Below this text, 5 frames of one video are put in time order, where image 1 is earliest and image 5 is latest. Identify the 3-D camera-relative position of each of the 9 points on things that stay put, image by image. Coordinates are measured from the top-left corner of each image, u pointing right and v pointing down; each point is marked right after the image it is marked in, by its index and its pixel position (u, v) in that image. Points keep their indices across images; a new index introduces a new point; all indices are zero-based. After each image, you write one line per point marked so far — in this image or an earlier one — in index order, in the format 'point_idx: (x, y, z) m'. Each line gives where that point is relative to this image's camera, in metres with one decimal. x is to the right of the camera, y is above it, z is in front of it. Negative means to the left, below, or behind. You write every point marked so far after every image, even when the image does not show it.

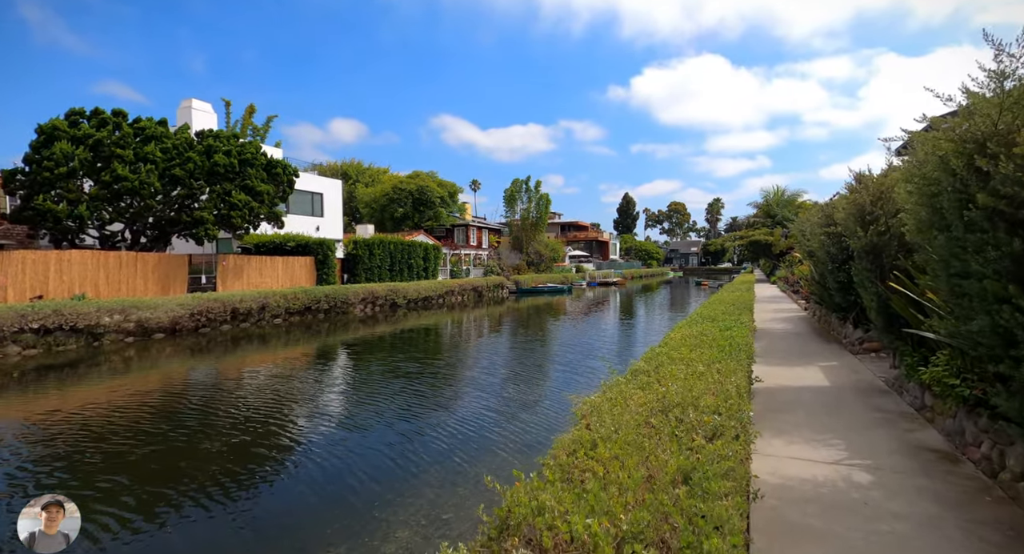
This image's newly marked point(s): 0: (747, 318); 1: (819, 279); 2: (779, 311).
0: (+3.5, -0.6, +7.9) m
1: (+5.9, 0.0, +10.0) m
2: (+7.5, -1.0, +14.8) m
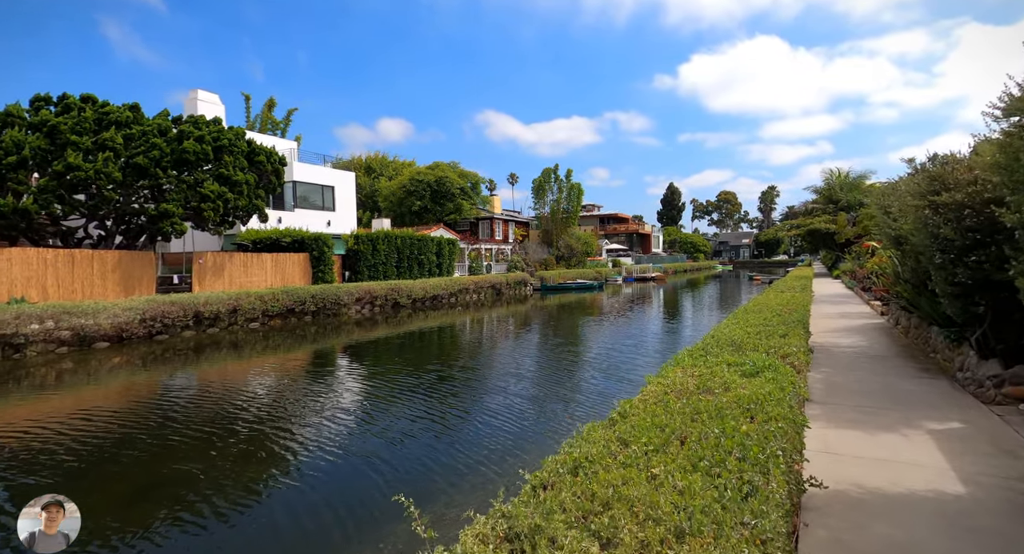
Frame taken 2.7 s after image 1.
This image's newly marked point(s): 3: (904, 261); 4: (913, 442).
0: (+2.8, -0.6, +5.1) m
1: (+5.3, 0.0, +6.9) m
2: (+7.3, -0.9, +11.6) m
3: (+5.5, +0.2, +7.4) m
4: (+2.9, -1.2, +3.8) m
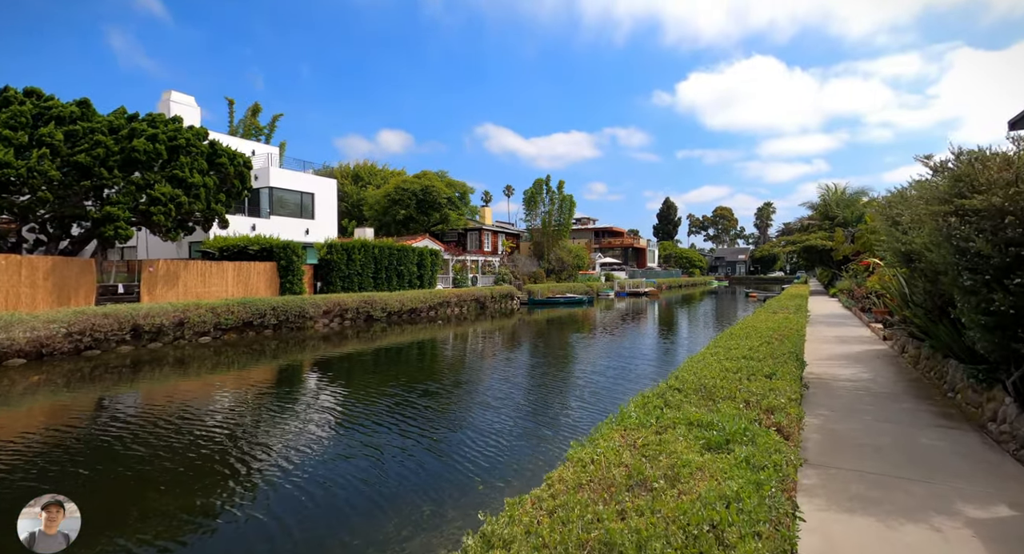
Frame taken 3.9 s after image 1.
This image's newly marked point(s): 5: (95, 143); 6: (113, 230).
0: (+2.1, -0.8, +4.0) m
1: (+4.6, -0.2, +5.8) m
2: (+6.6, -1.3, +10.5) m
3: (+4.8, 0.0, +6.3) m
4: (+2.2, -1.3, +2.7) m
5: (-10.8, +3.5, +13.6) m
6: (-10.4, +1.2, +13.7) m
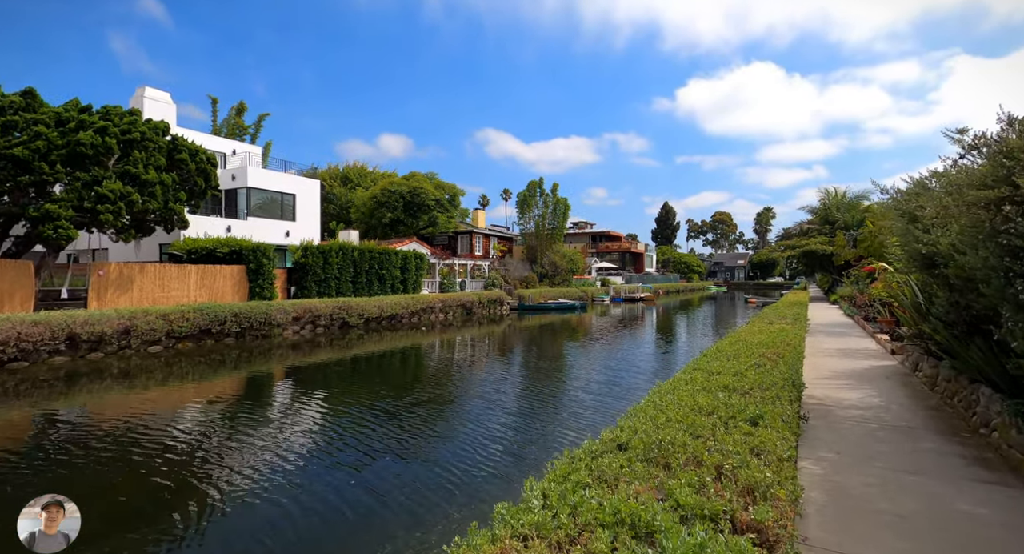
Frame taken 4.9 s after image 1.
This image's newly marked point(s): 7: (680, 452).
0: (+1.5, -0.8, +2.9) m
1: (+4.0, -0.3, +4.7) m
2: (+6.0, -1.4, +9.4) m
3: (+4.2, -0.1, +5.2) m
4: (+1.6, -1.4, +1.6) m
5: (-11.4, +3.4, +12.6) m
6: (-11.0, +1.1, +12.7) m
7: (+0.8, -0.8, +2.5) m
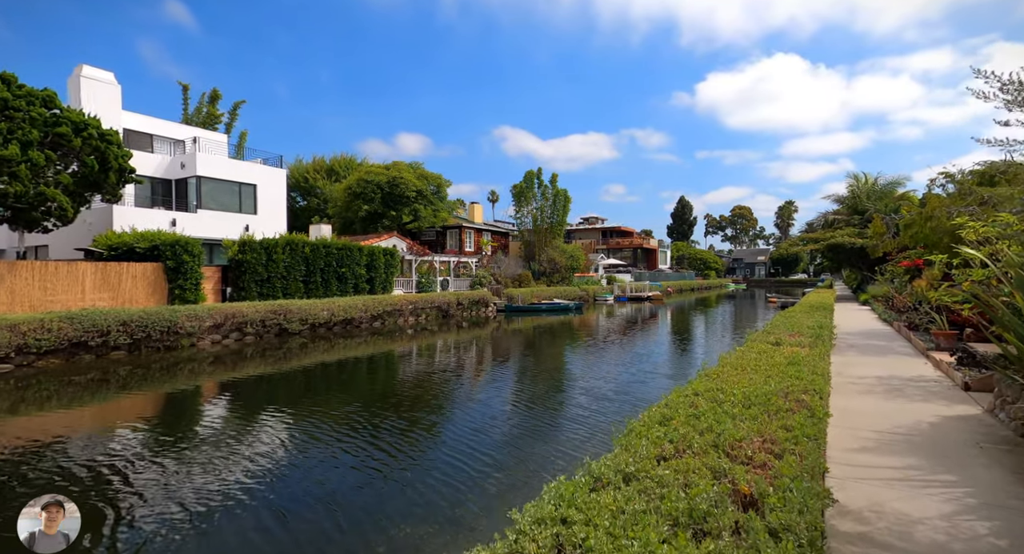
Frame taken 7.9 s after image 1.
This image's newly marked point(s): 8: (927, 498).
0: (-0.1, -0.9, -0.1) m
1: (+2.4, -0.3, +1.6) m
2: (+4.6, -1.4, +6.2) m
3: (+2.7, -0.1, +2.1) m
4: (-0.1, -1.4, -1.4) m
5: (-12.7, +3.4, +10.0) m
6: (-12.3, +1.1, +10.1) m
7: (-0.9, -0.8, -0.5) m
8: (+2.6, -1.4, +3.3) m
